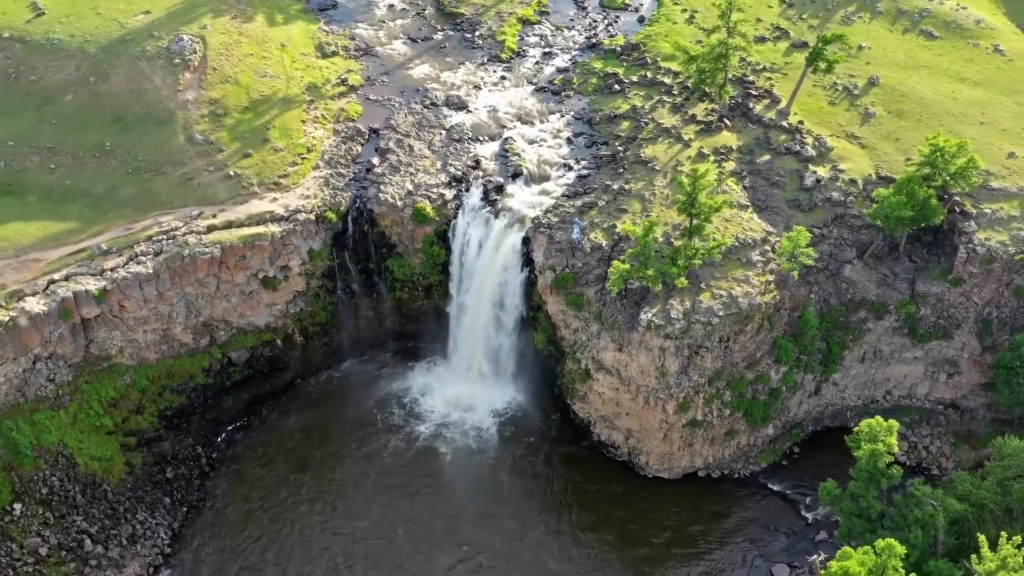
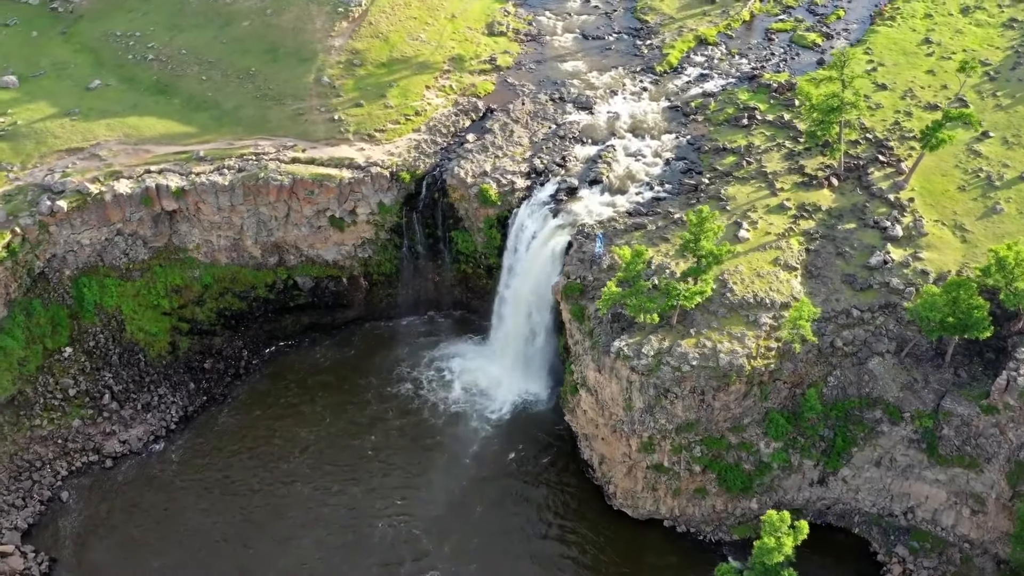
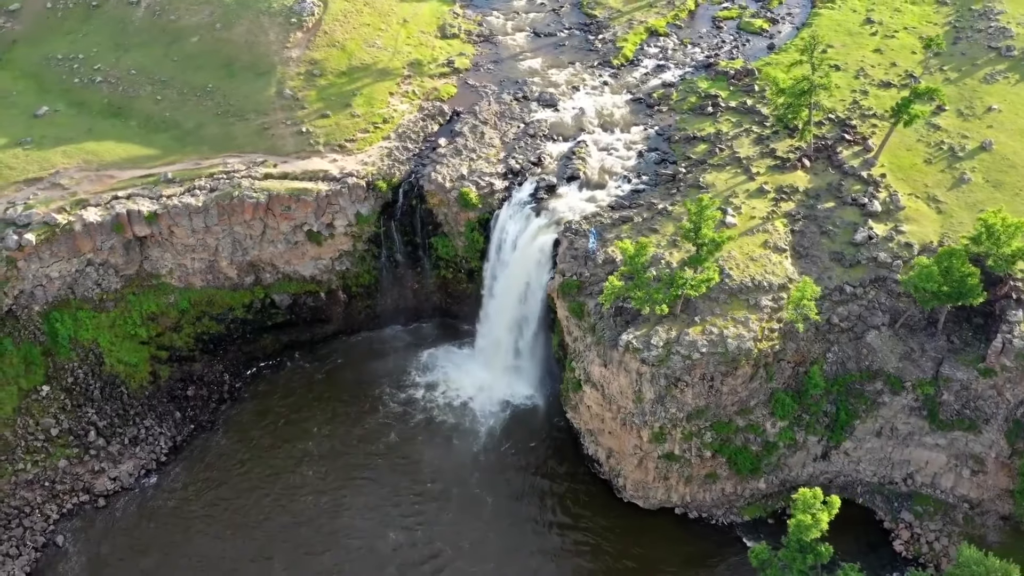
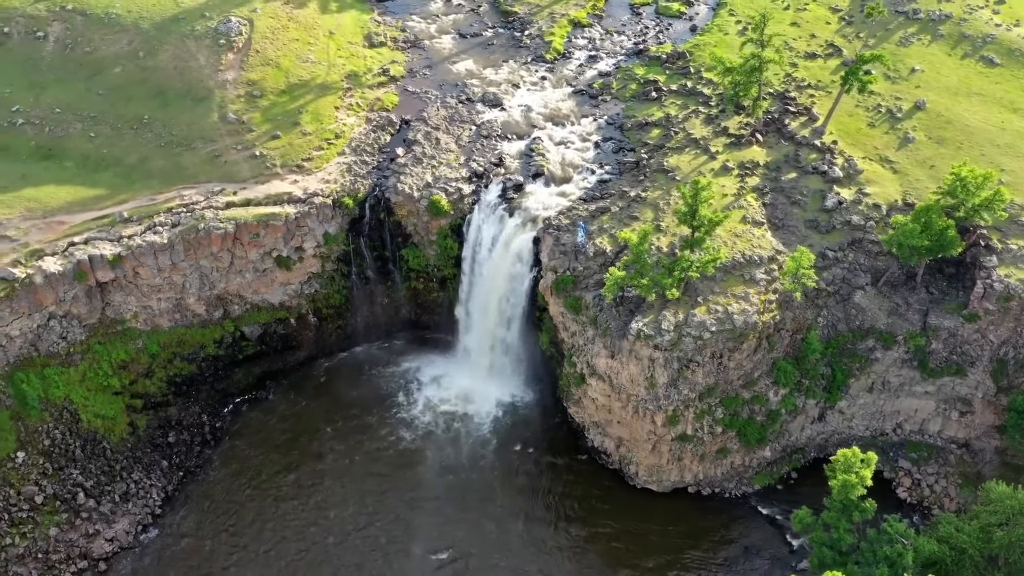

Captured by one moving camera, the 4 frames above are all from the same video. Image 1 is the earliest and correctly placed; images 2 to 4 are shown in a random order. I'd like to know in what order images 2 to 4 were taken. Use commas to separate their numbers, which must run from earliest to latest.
4, 3, 2
